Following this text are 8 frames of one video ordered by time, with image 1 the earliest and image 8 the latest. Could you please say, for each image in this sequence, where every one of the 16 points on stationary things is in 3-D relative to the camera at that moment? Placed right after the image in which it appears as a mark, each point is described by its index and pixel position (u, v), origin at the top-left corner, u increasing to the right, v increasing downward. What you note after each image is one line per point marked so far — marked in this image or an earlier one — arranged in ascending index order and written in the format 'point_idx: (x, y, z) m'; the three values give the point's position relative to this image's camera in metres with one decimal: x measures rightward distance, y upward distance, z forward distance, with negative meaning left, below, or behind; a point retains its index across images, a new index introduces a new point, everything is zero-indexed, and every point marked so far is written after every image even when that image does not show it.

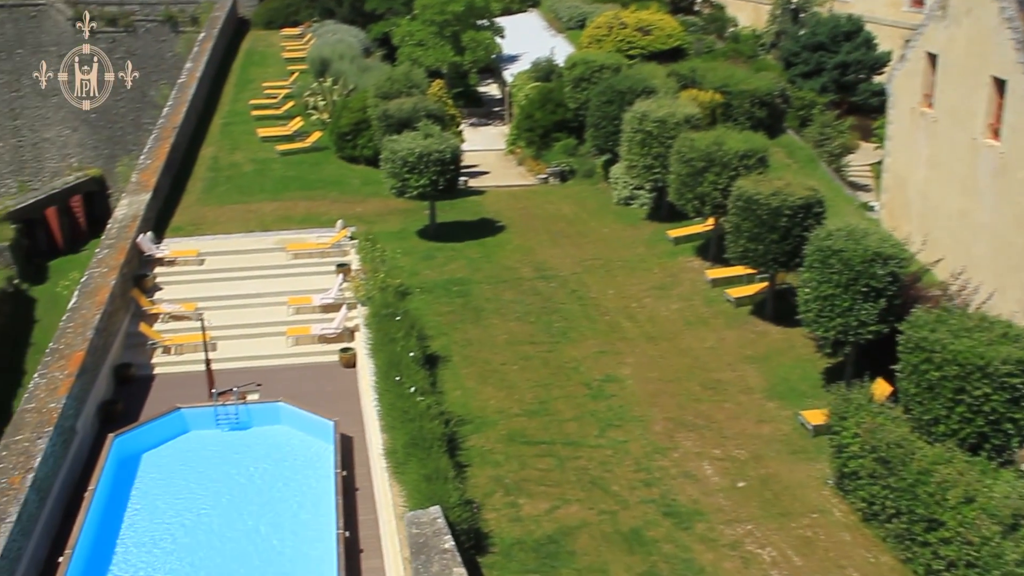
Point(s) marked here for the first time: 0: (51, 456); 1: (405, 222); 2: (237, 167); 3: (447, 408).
0: (-4.1, -1.5, +8.9) m
1: (-1.6, +1.0, +15.4) m
2: (-4.9, +2.1, +17.8) m
3: (-0.7, -1.2, +10.0) m
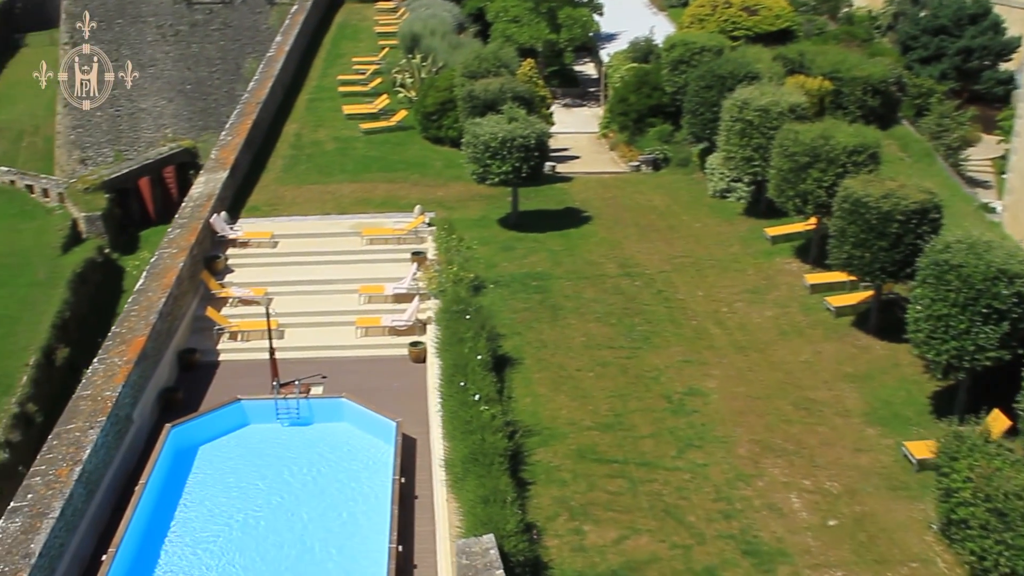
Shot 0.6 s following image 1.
0: (-3.5, -1.4, +8.6) m
1: (-0.4, +1.2, +14.8) m
2: (-3.4, +2.5, +17.5) m
3: (0.0, -1.2, +9.4) m
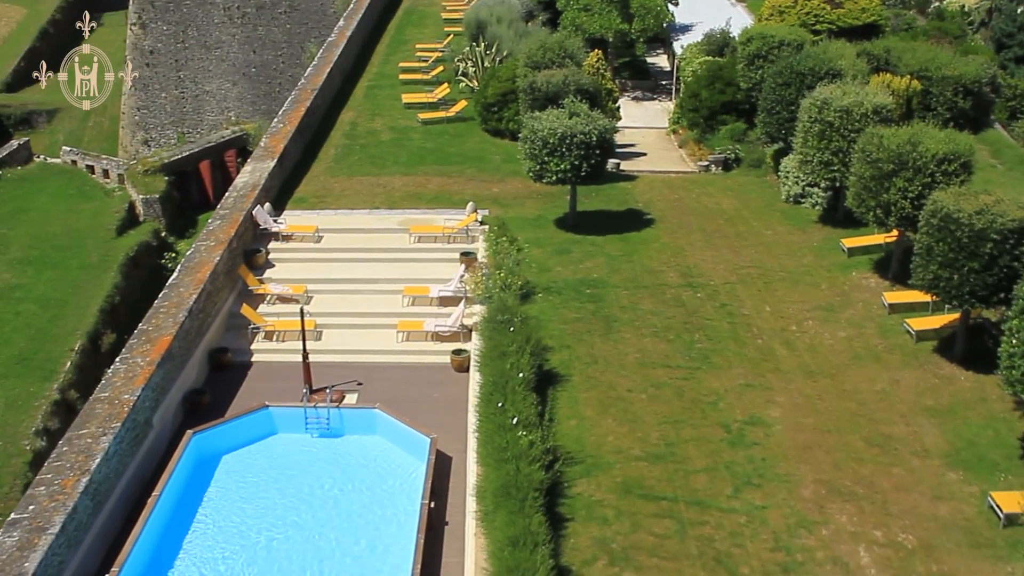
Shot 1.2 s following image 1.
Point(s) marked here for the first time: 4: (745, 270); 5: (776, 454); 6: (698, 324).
0: (-3.2, -1.4, +8.1) m
1: (+0.4, +1.1, +14.0) m
2: (-2.3, +2.6, +16.9) m
3: (+0.4, -1.3, +8.7) m
4: (+2.9, +0.2, +12.4) m
5: (+2.3, -1.4, +8.7) m
6: (+2.0, -0.4, +11.0) m
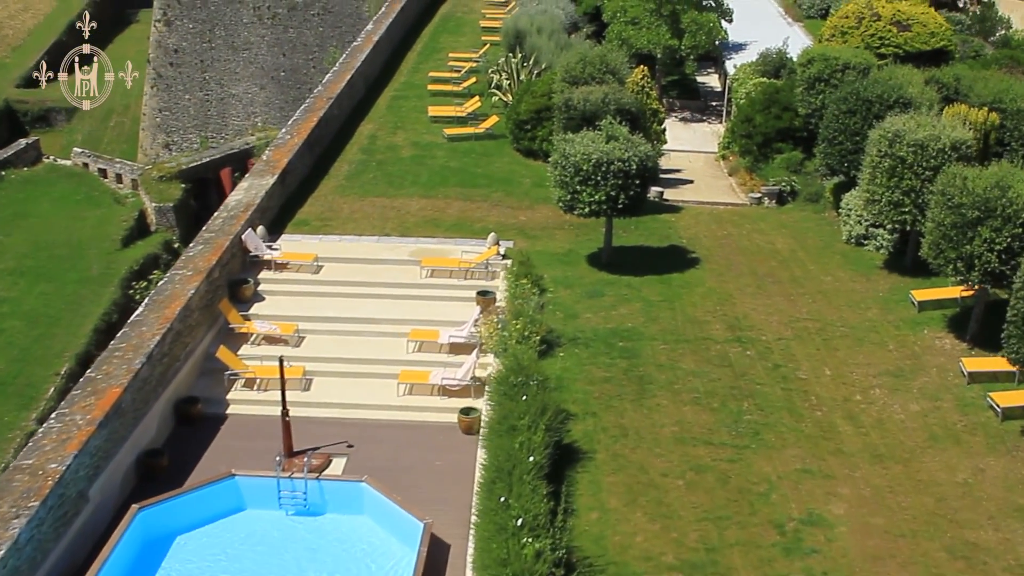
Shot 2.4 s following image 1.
0: (-3.2, -1.7, +6.7) m
1: (+0.8, +0.6, +12.6) m
2: (-1.8, +2.1, +15.5) m
3: (+0.4, -1.8, +7.2) m
4: (+3.1, -0.4, +10.9) m
5: (+2.3, -2.0, +7.1) m
6: (+2.2, -1.0, +9.4) m
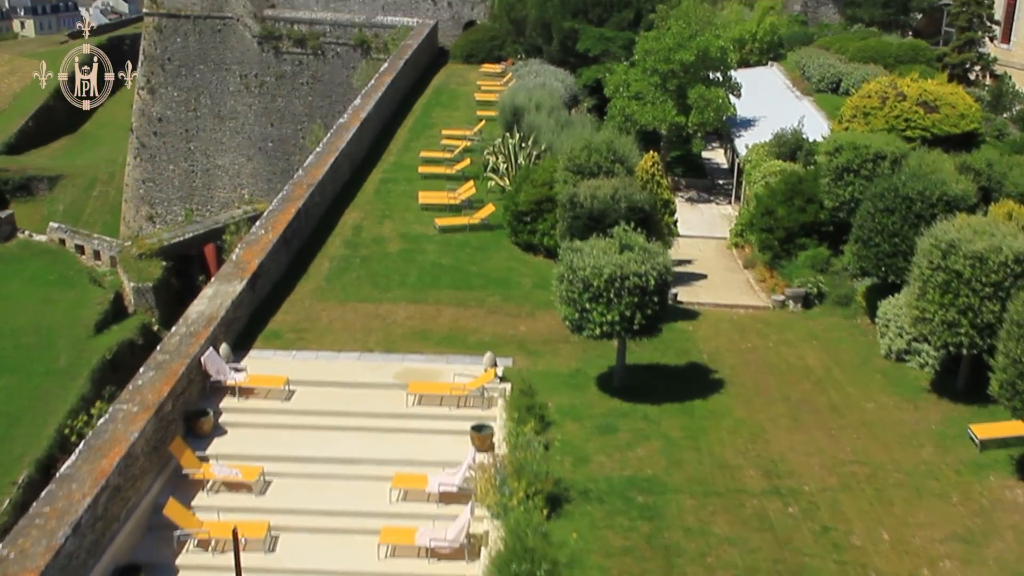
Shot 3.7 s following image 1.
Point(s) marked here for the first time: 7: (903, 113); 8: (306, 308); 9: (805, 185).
0: (-3.1, -2.7, +5.1) m
1: (+0.8, -0.8, +11.1) m
2: (-1.9, +0.6, +14.1) m
3: (+0.5, -2.9, +5.6) m
4: (+3.1, -1.7, +9.4) m
5: (+2.4, -3.1, +5.6) m
6: (+2.2, -2.2, +7.9) m
7: (+6.5, +2.9, +16.7) m
8: (-2.5, -0.2, +12.2) m
9: (+4.2, +1.5, +14.3) m
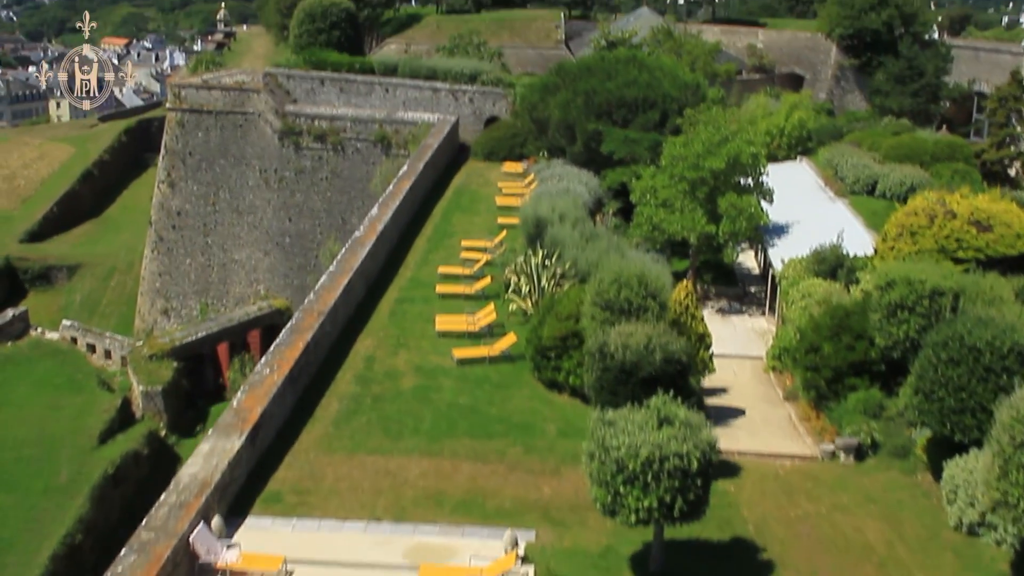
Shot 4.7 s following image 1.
0: (-3.0, -3.9, +3.9) m
1: (+1.0, -2.4, +9.9) m
2: (-1.5, -1.2, +13.1) m
3: (+0.6, -4.1, +4.3) m
4: (+3.3, -3.2, +8.1) m
5: (+2.5, -4.4, +4.2) m
6: (+2.4, -3.6, +6.6) m
7: (+6.9, +0.8, +15.6) m
8: (-2.3, -1.9, +11.1) m
9: (+4.5, -0.4, +13.2) m
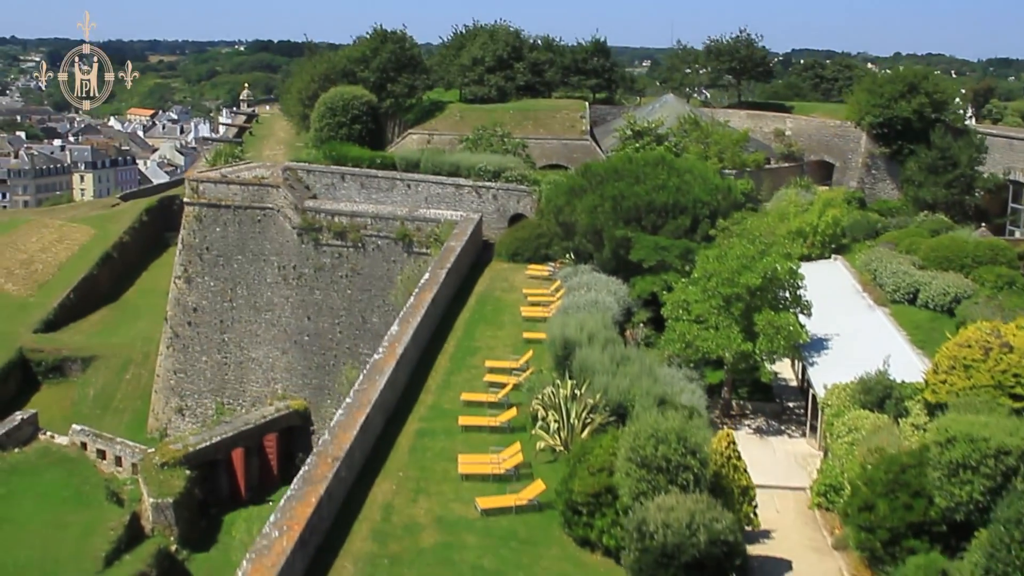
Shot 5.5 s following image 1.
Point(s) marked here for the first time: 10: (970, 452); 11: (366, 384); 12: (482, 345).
0: (-2.9, -5.2, +2.9) m
1: (+1.3, -4.1, +8.9) m
2: (-1.2, -3.1, +12.1) m
3: (+0.7, -5.5, +3.2) m
4: (+3.6, -4.8, +7.0) m
5: (+2.6, -5.7, +3.0) m
6: (+2.6, -5.1, +5.5) m
7: (+7.3, -1.1, +14.6) m
8: (-2.0, -3.6, +10.1) m
9: (+4.8, -2.3, +12.2) m
10: (+5.3, -1.9, +11.6) m
11: (-2.2, -1.5, +15.1) m
12: (-0.5, -1.1, +18.5) m
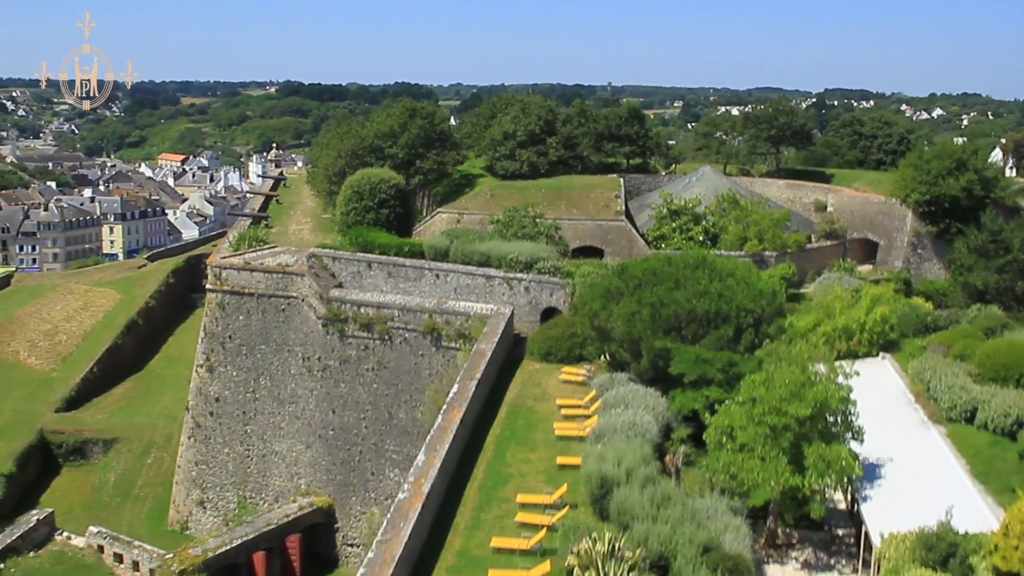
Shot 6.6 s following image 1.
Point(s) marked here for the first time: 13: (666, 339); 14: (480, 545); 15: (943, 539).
0: (-2.8, -7.0, +1.8) m
1: (+1.6, -6.0, +7.7) m
2: (-0.8, -5.0, +11.1) m
3: (+0.8, -7.2, +2.0) m
4: (+3.8, -6.6, +5.7) m
5: (+2.7, -7.4, +1.8) m
6: (+2.8, -6.9, +4.3) m
7: (+7.7, -3.2, +13.4) m
8: (-1.6, -5.6, +9.1) m
9: (+5.2, -4.3, +11.0) m
10: (+5.7, -3.9, +10.4) m
11: (-1.7, -3.5, +14.1) m
12: (0.0, -3.2, +17.5) m
13: (+3.0, -1.0, +19.7) m
14: (-0.5, -3.9, +15.2) m
15: (+6.2, -3.6, +14.3) m
